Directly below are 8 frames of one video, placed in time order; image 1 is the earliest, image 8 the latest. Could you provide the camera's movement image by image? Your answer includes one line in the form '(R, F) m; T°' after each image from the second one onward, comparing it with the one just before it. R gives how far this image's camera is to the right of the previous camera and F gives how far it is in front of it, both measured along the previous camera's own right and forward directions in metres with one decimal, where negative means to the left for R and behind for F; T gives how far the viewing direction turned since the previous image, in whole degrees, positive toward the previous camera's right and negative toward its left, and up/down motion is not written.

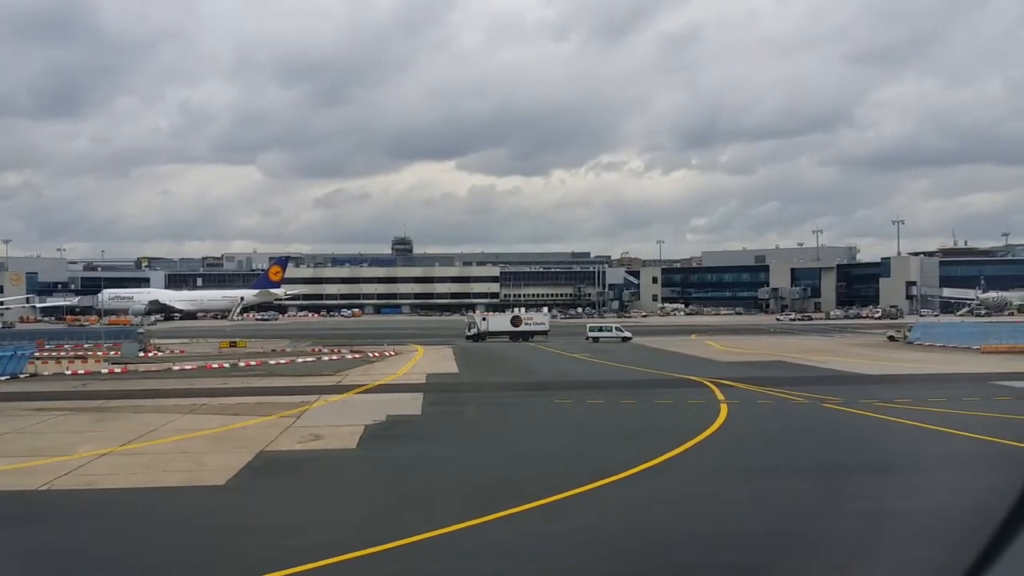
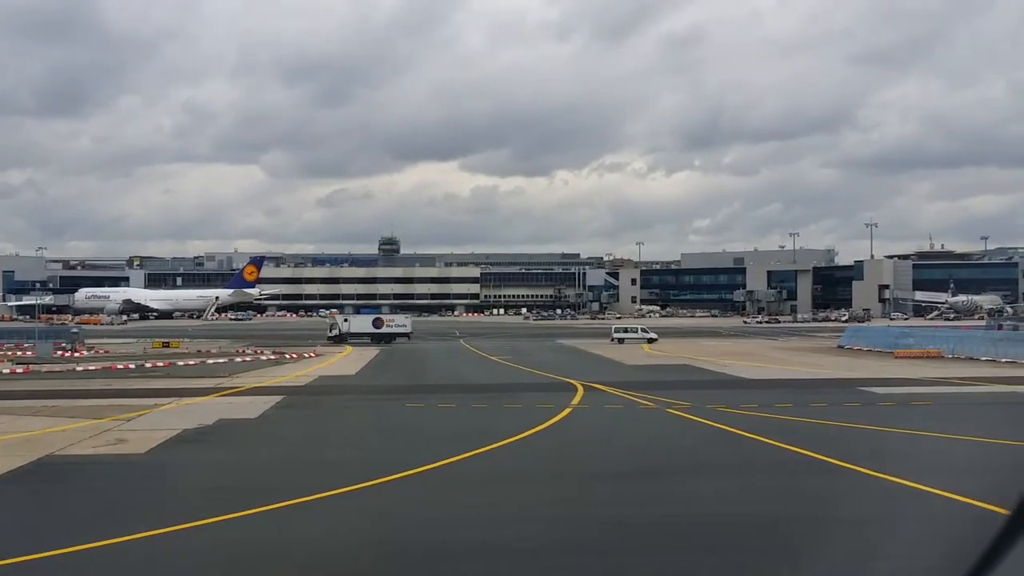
(+5.0, +0.2) m; 0°
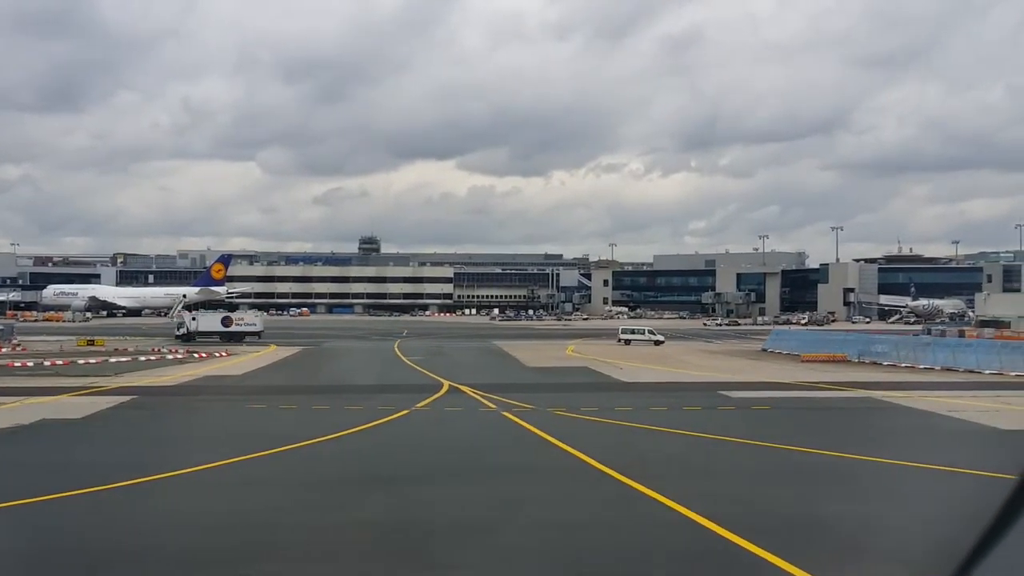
(+4.9, +0.2) m; 0°
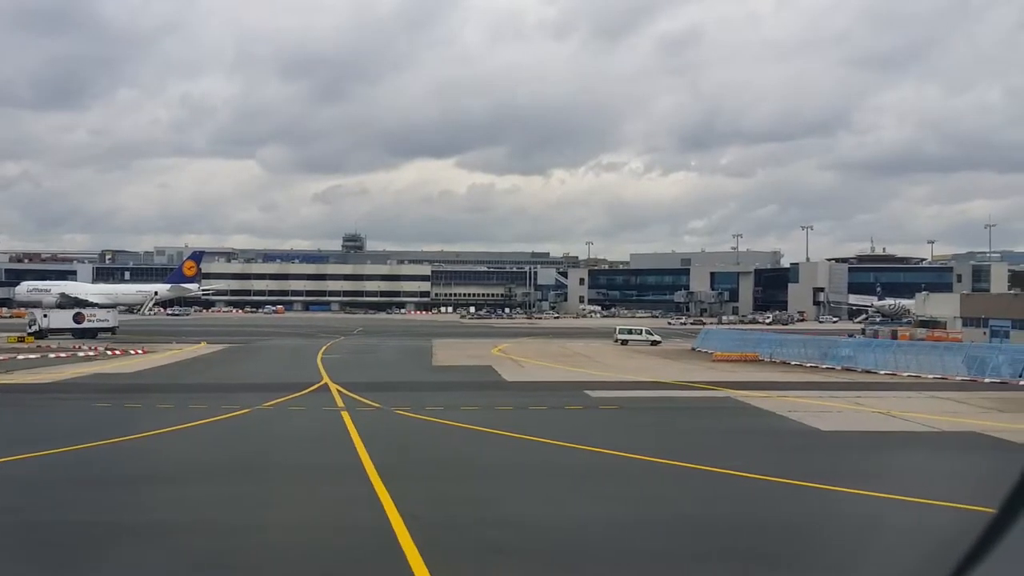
(+4.8, +0.3) m; 0°
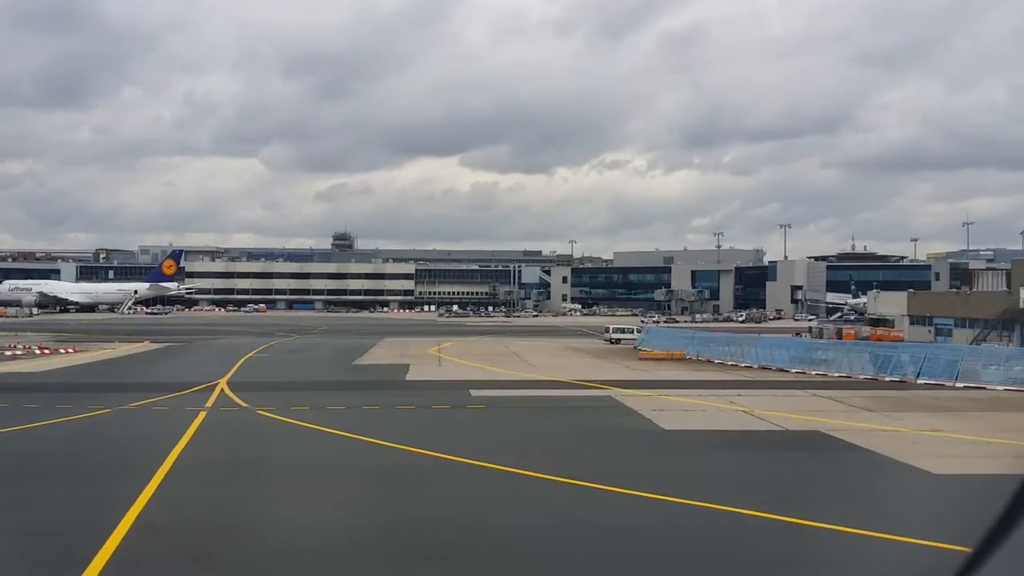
(+4.2, +0.2) m; 0°
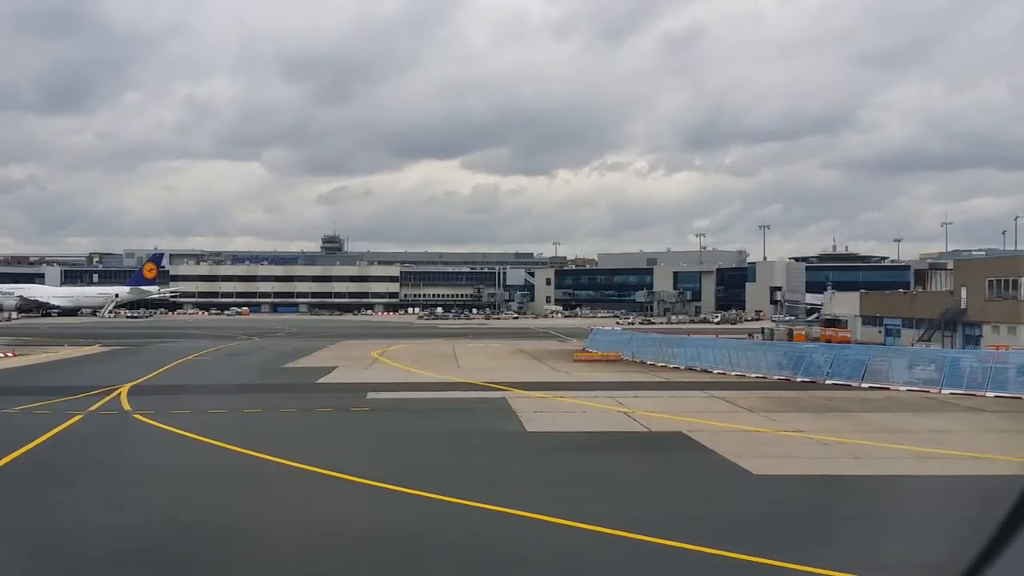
(+3.6, +0.1) m; 0°
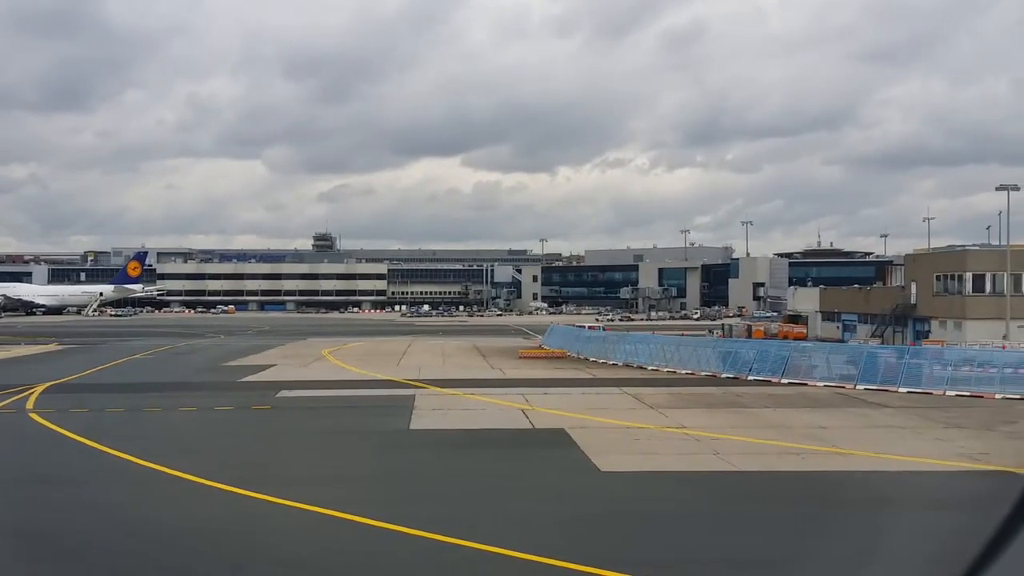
(+3.1, +0.1) m; 0°
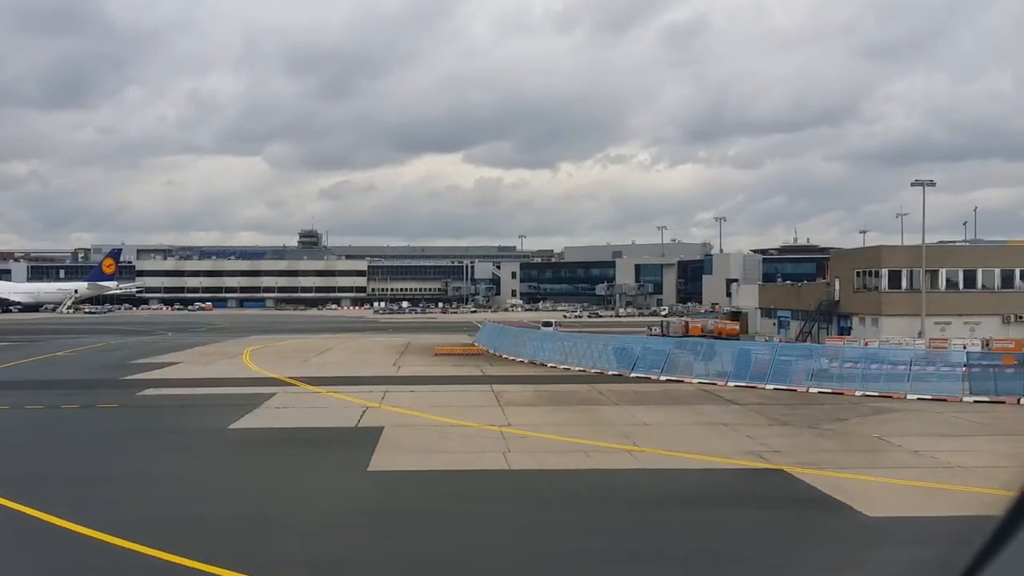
(+4.6, +0.2) m; 0°
